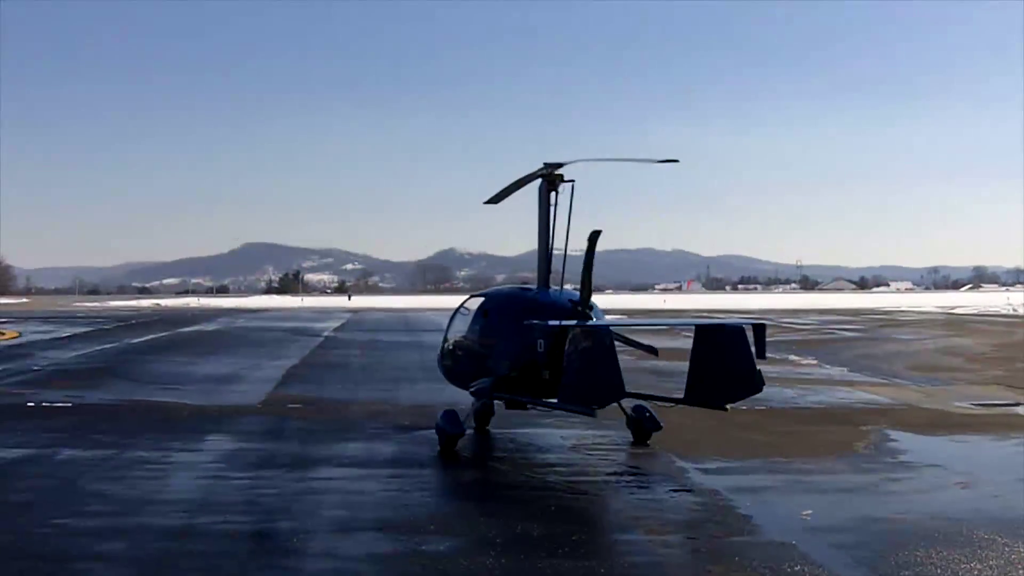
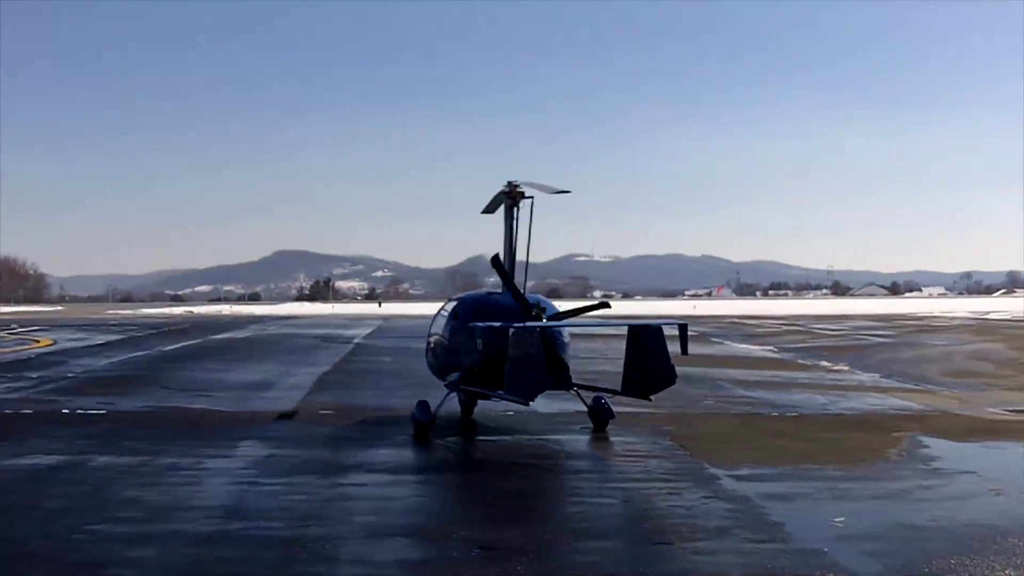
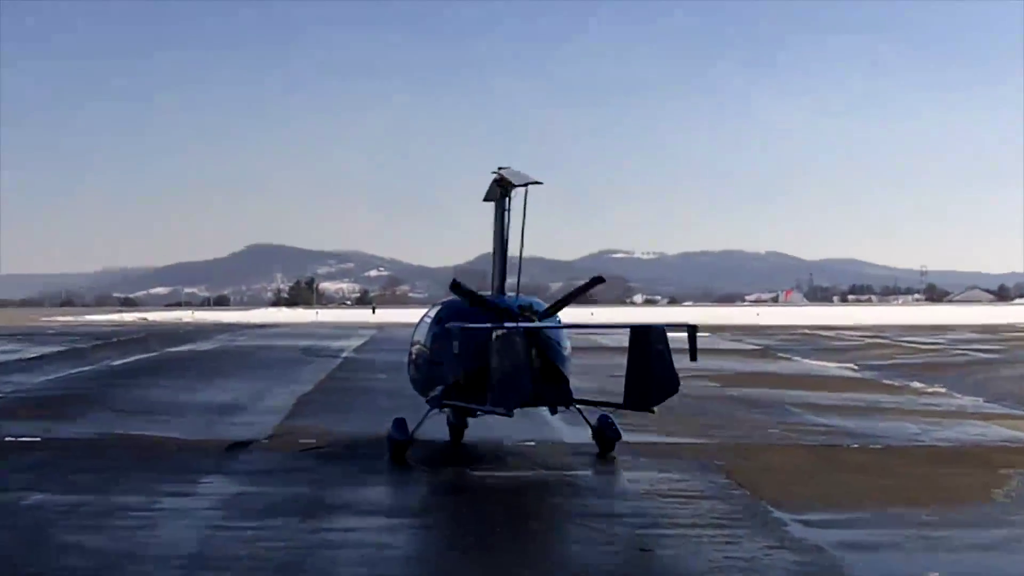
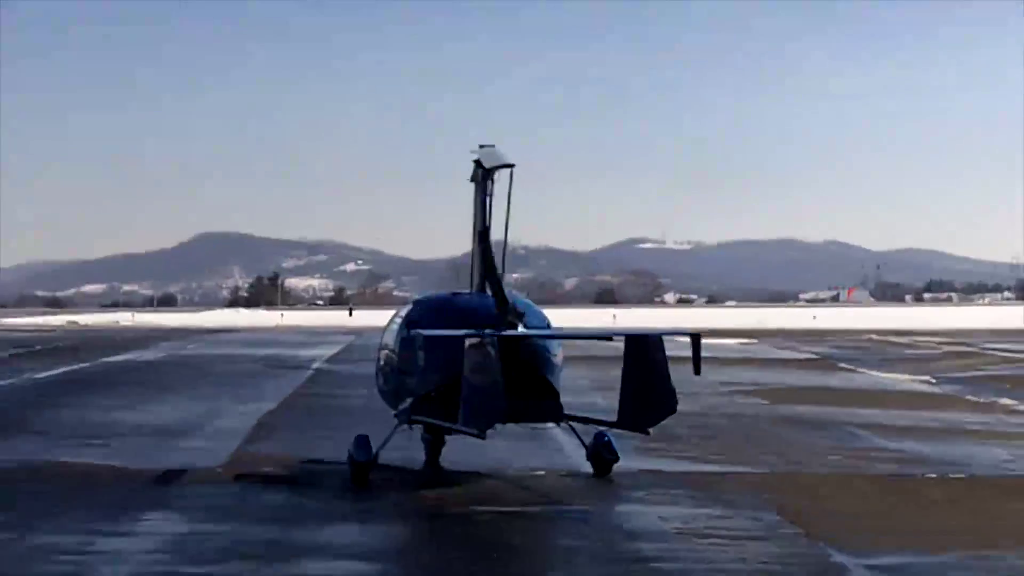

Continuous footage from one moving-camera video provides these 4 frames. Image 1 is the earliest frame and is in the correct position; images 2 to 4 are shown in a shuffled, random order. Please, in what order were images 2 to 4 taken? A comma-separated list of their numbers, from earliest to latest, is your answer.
2, 3, 4
